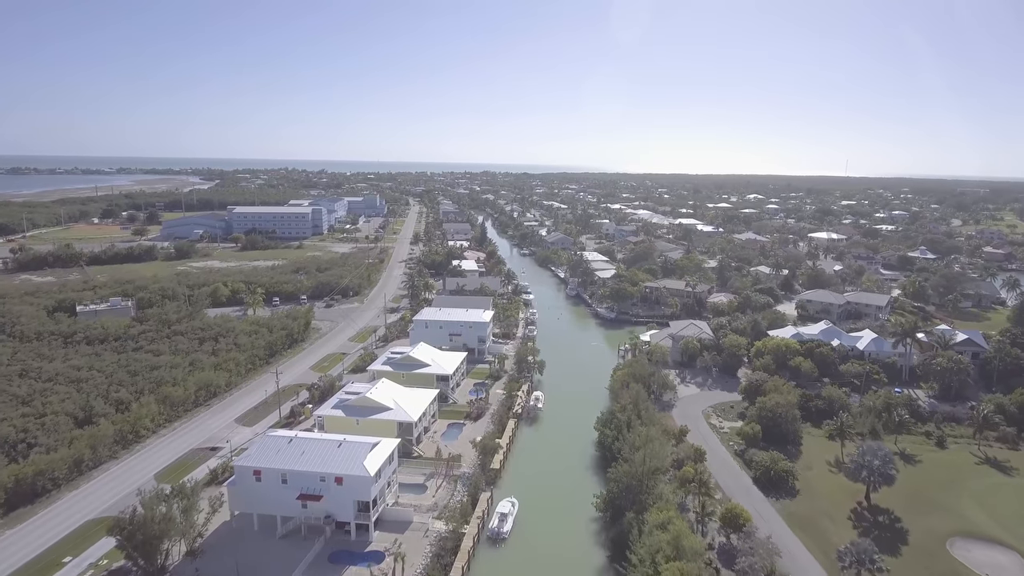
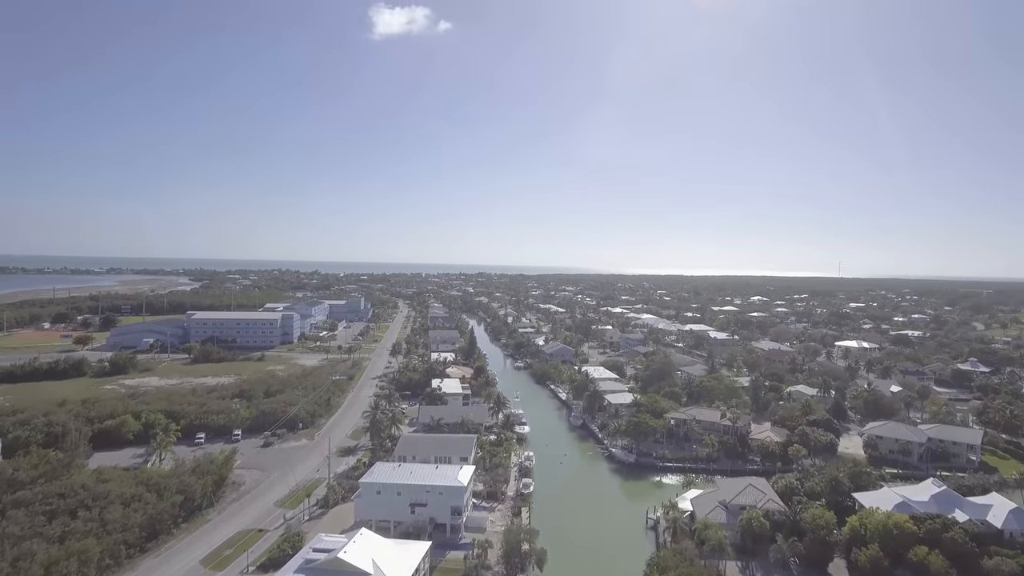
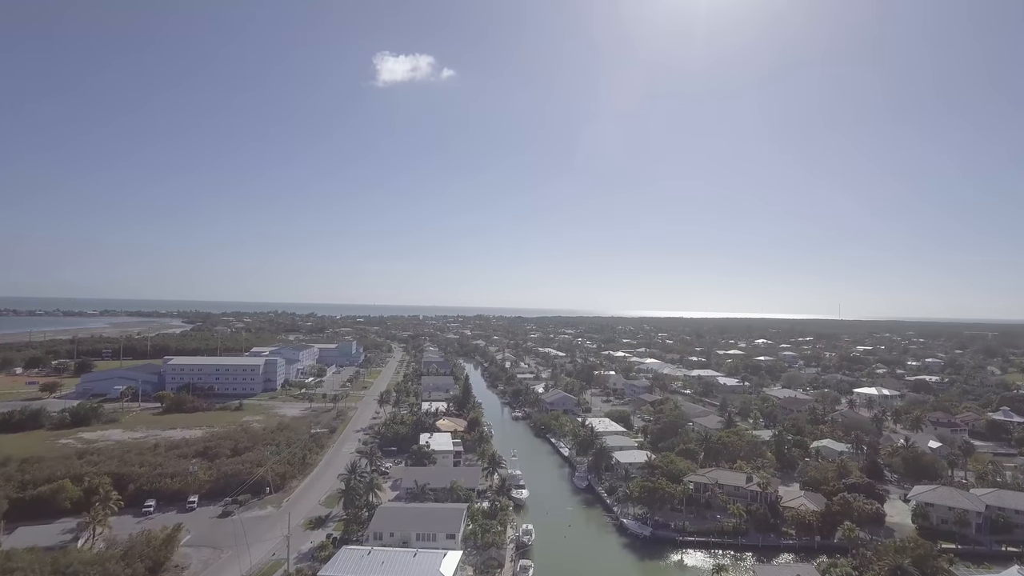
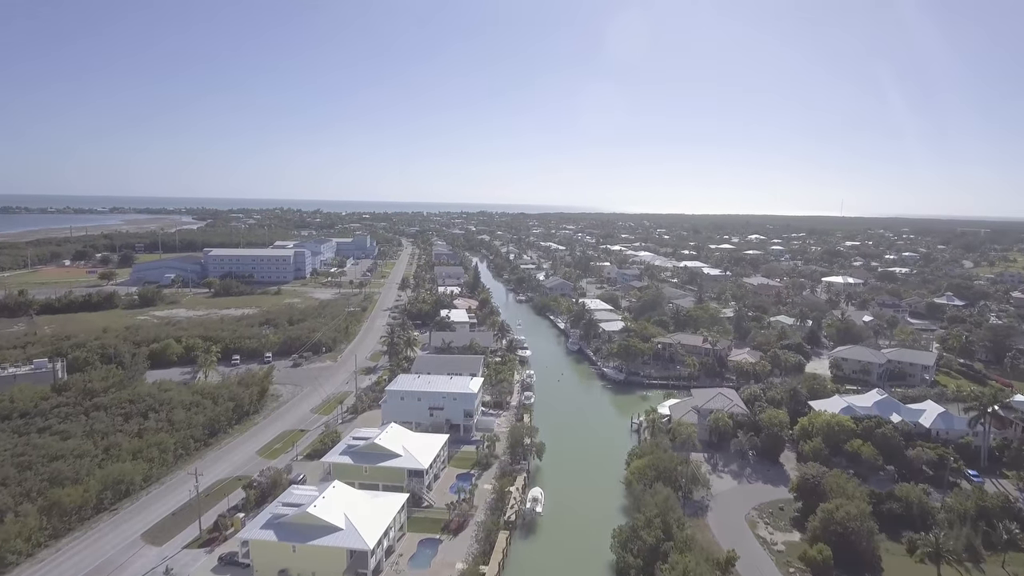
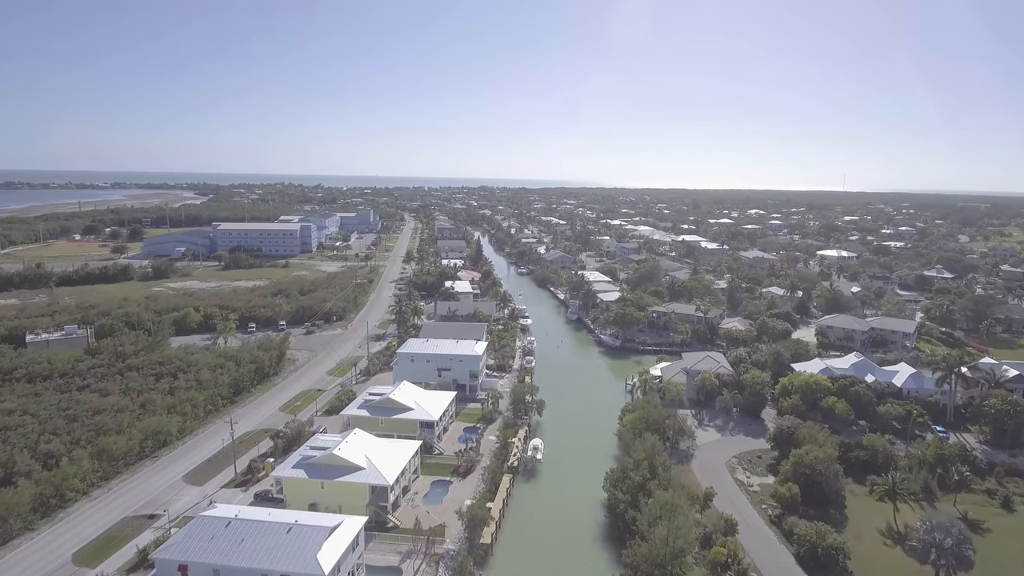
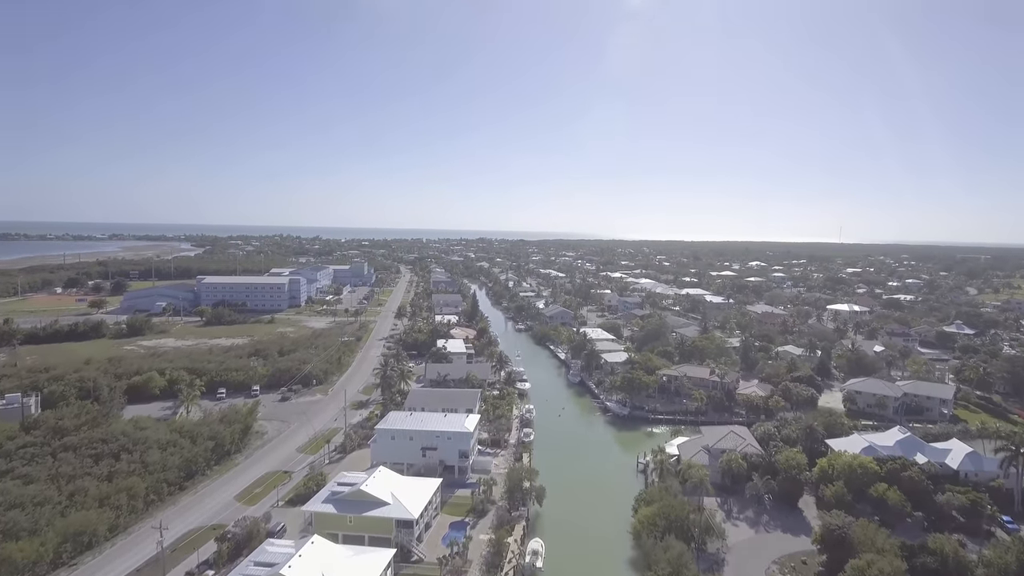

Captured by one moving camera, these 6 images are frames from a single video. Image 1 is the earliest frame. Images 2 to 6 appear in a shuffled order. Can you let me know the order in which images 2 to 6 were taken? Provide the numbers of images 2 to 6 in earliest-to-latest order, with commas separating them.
5, 4, 6, 2, 3
